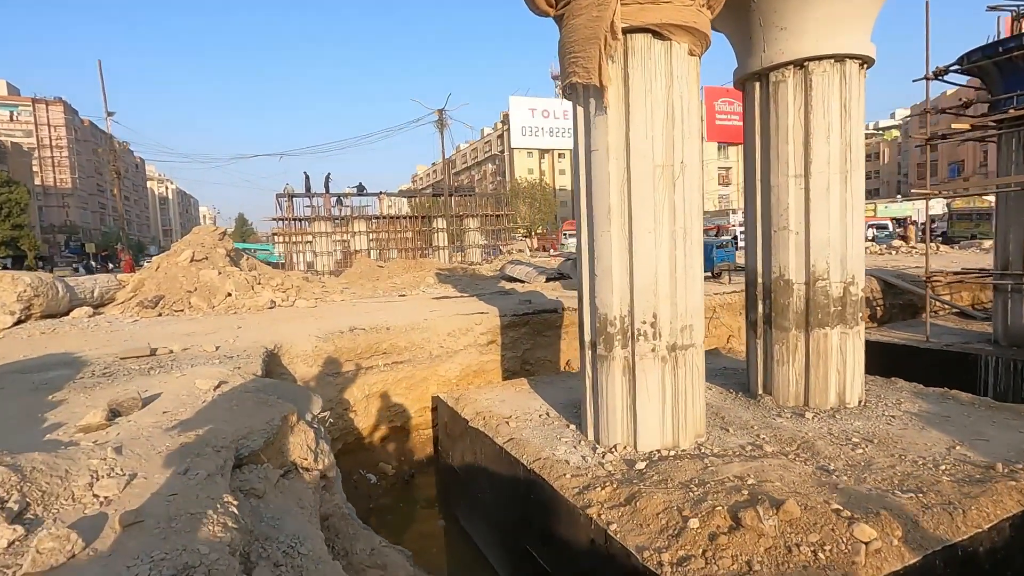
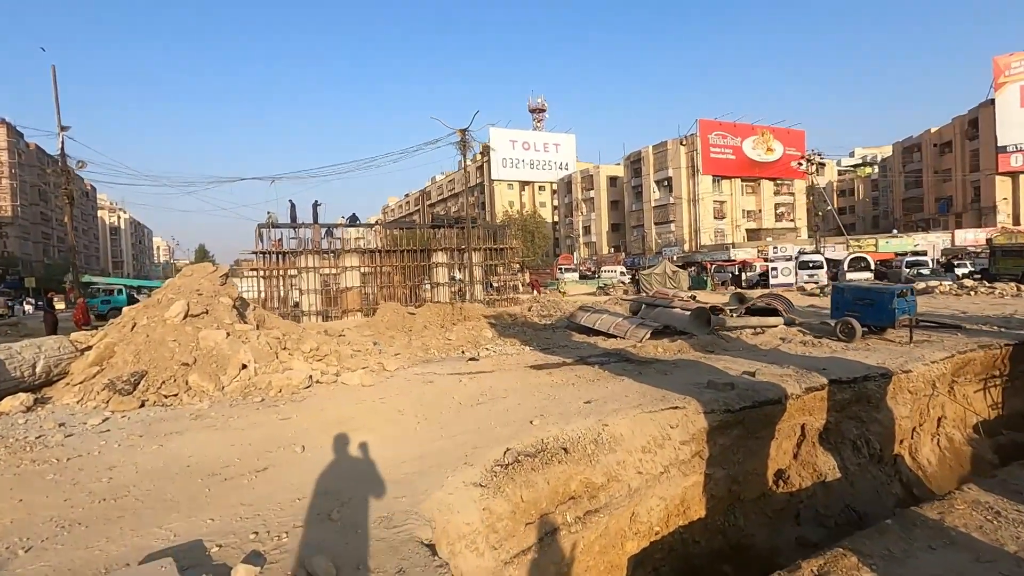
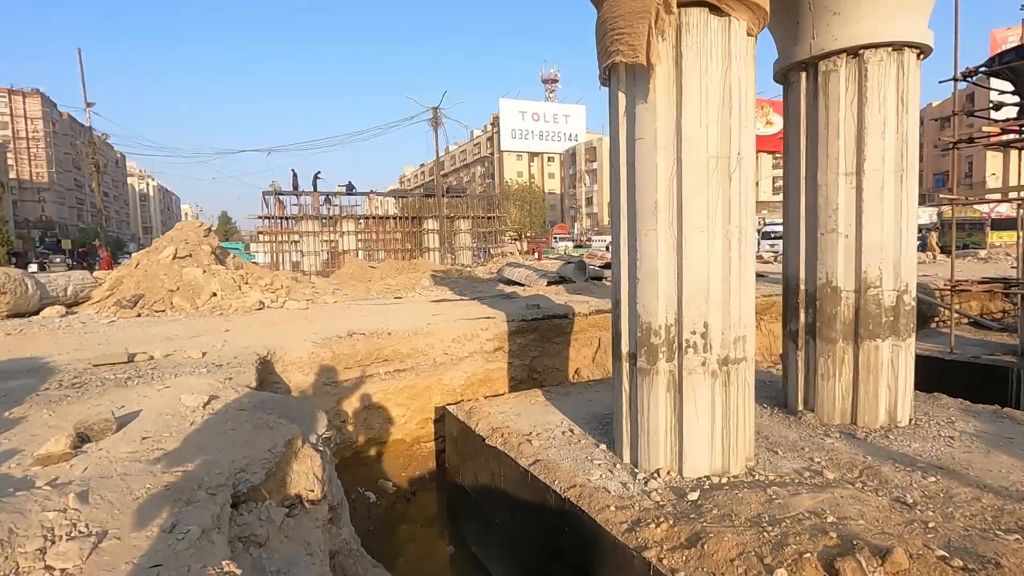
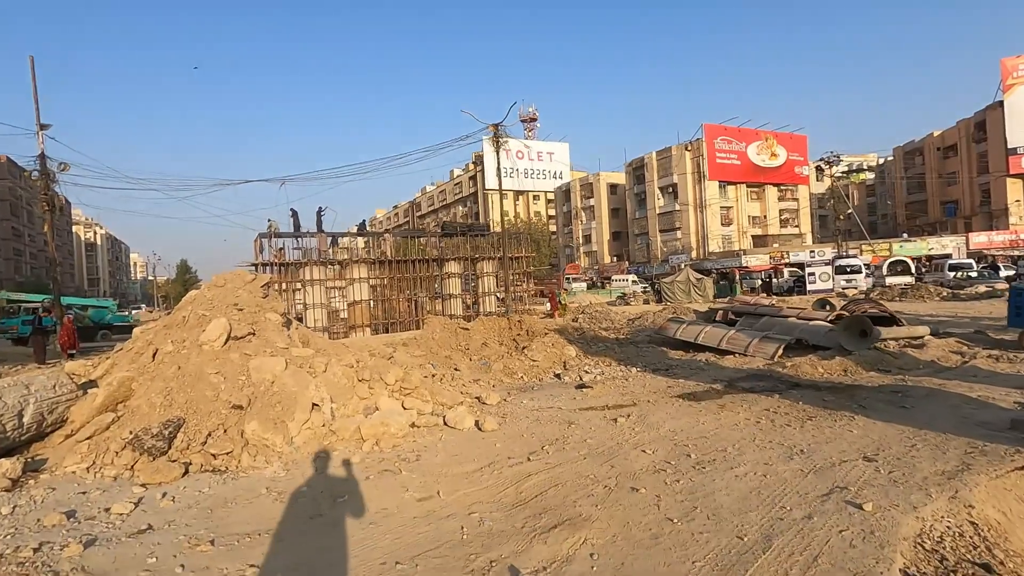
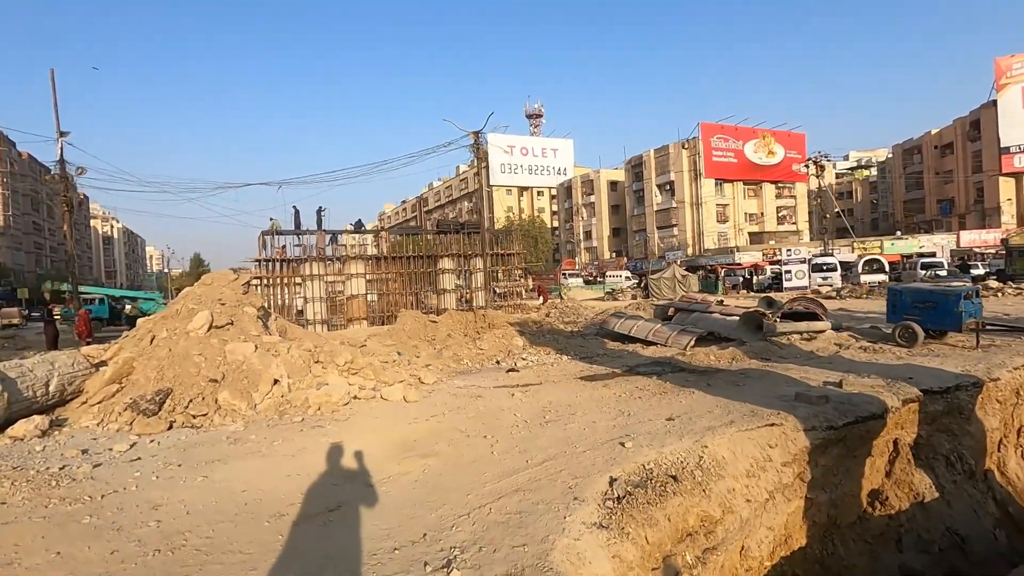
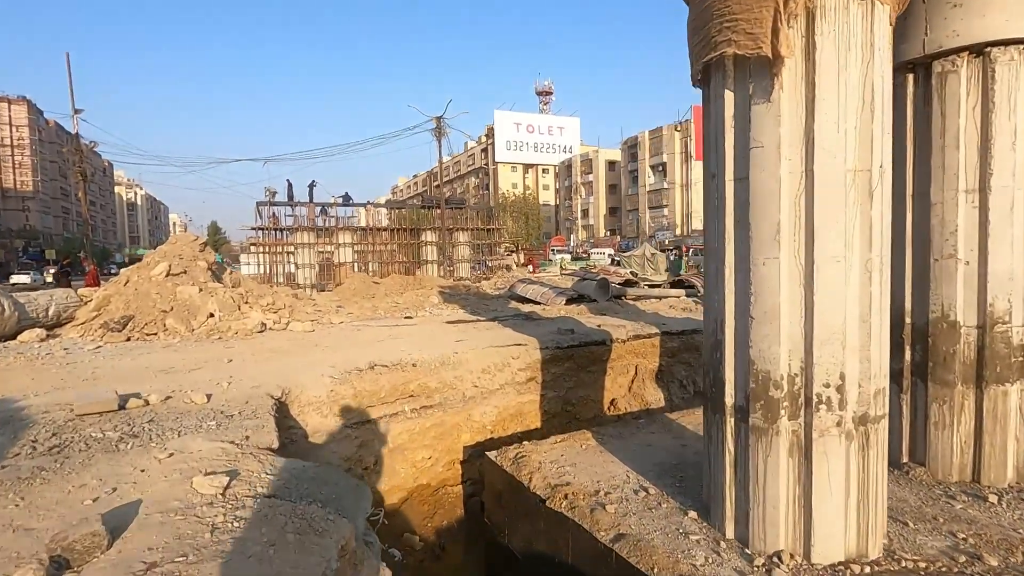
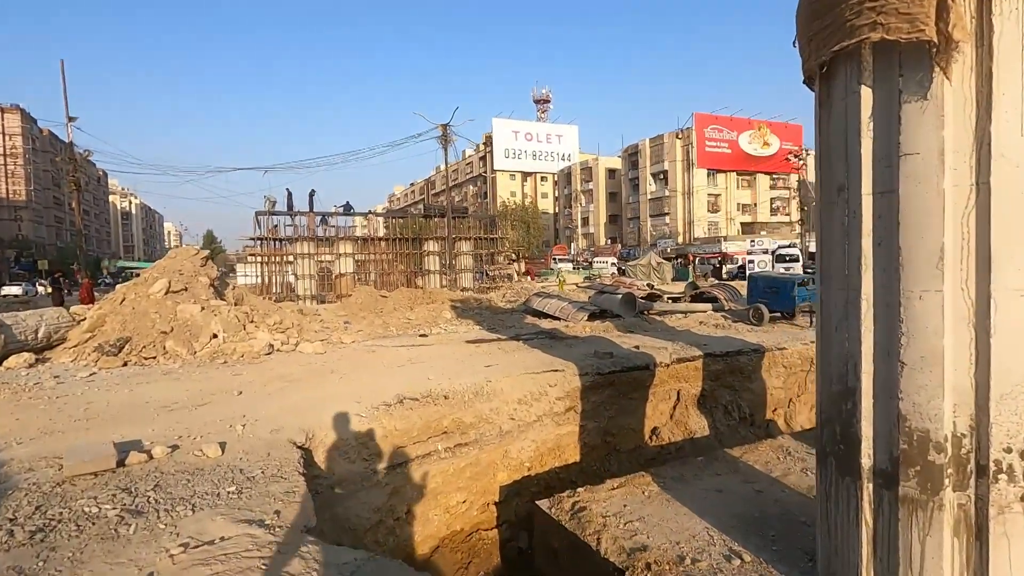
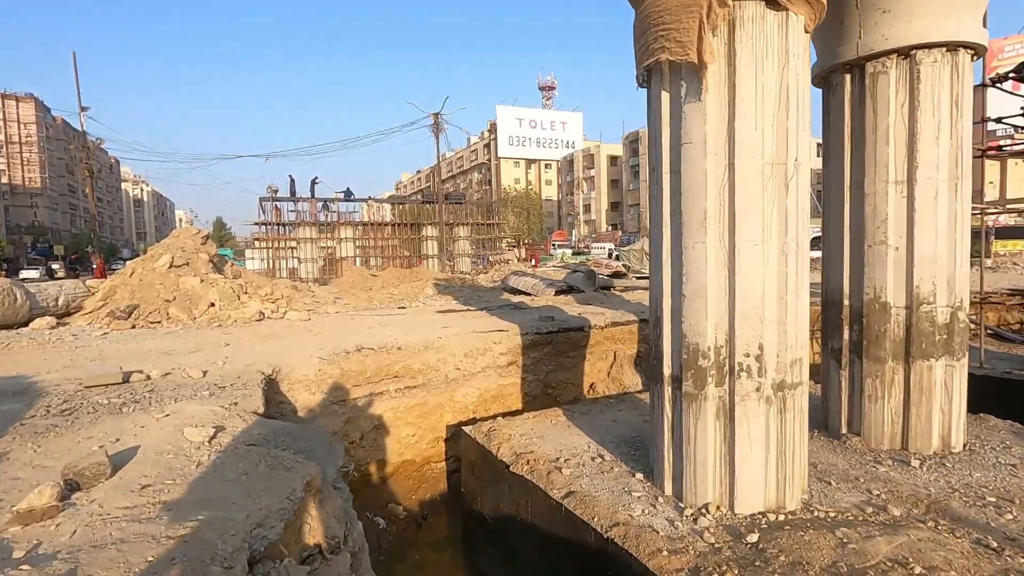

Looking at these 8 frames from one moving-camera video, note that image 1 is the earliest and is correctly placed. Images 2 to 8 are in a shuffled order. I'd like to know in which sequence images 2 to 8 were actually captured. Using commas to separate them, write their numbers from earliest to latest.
3, 8, 6, 7, 2, 5, 4
